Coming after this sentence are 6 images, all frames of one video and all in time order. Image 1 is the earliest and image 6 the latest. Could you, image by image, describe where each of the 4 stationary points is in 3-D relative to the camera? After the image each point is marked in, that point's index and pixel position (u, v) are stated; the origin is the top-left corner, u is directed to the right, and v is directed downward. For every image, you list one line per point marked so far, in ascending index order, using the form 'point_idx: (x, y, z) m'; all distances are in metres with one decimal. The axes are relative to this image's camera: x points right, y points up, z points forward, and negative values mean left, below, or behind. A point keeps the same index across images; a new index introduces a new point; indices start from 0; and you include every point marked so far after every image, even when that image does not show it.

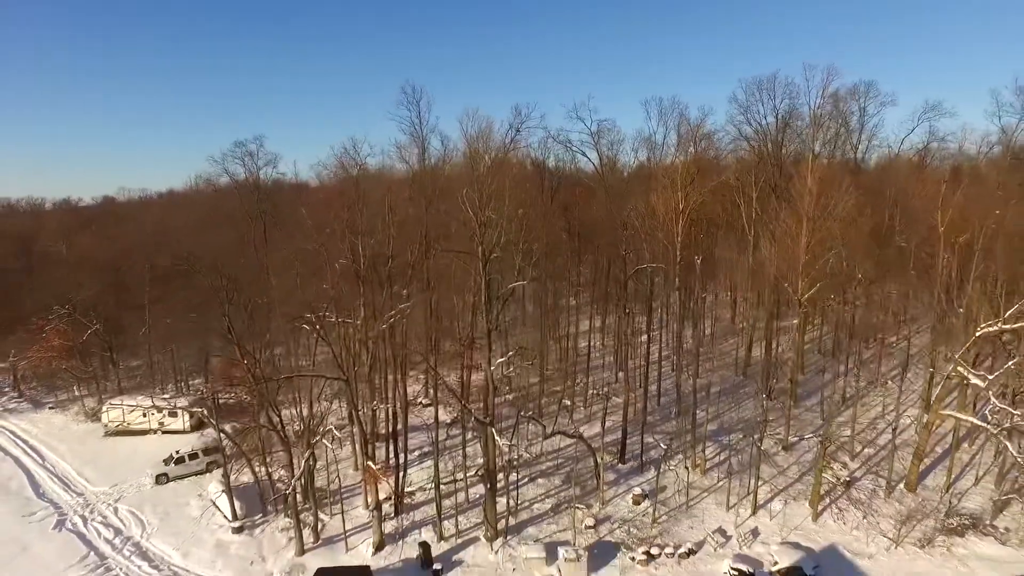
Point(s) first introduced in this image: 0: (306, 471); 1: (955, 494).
0: (-7.4, -6.6, +19.8) m
1: (+15.5, -7.2, +19.1) m
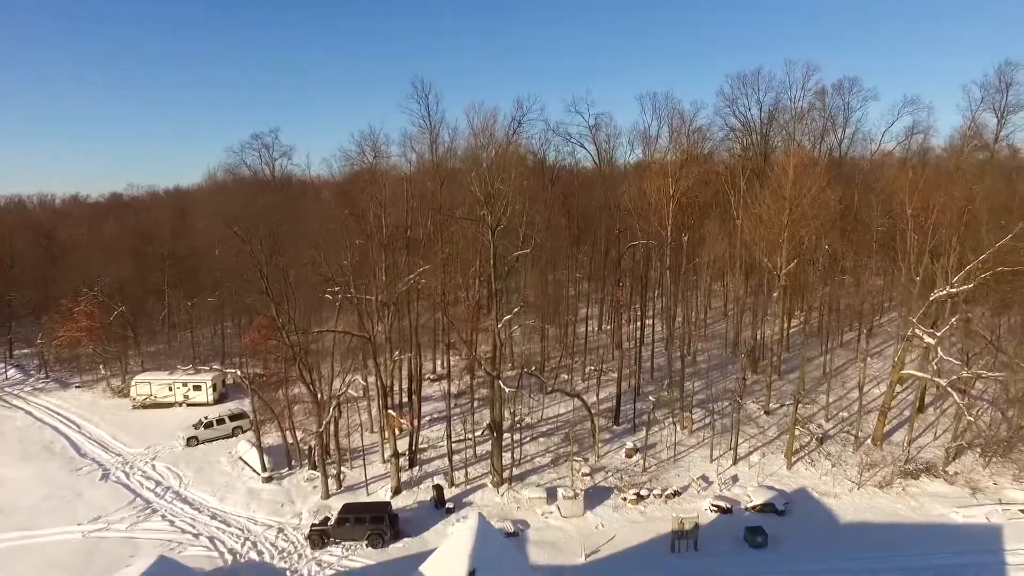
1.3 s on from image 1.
0: (-7.3, -5.5, +21.8) m
1: (+15.7, -6.1, +21.2) m
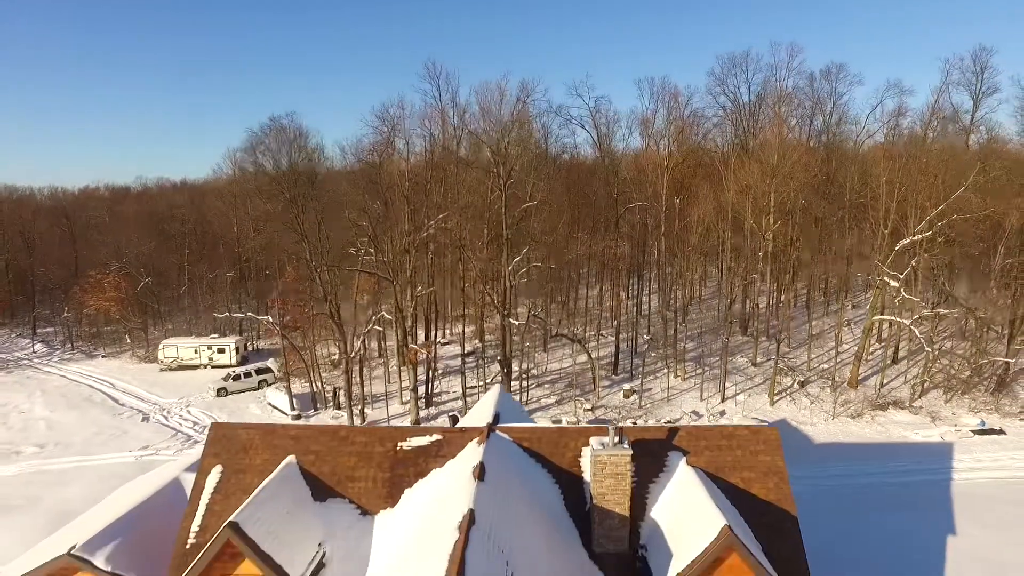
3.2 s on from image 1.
0: (-7.0, -3.6, +24.0) m
1: (+16.0, -4.2, +23.4) m
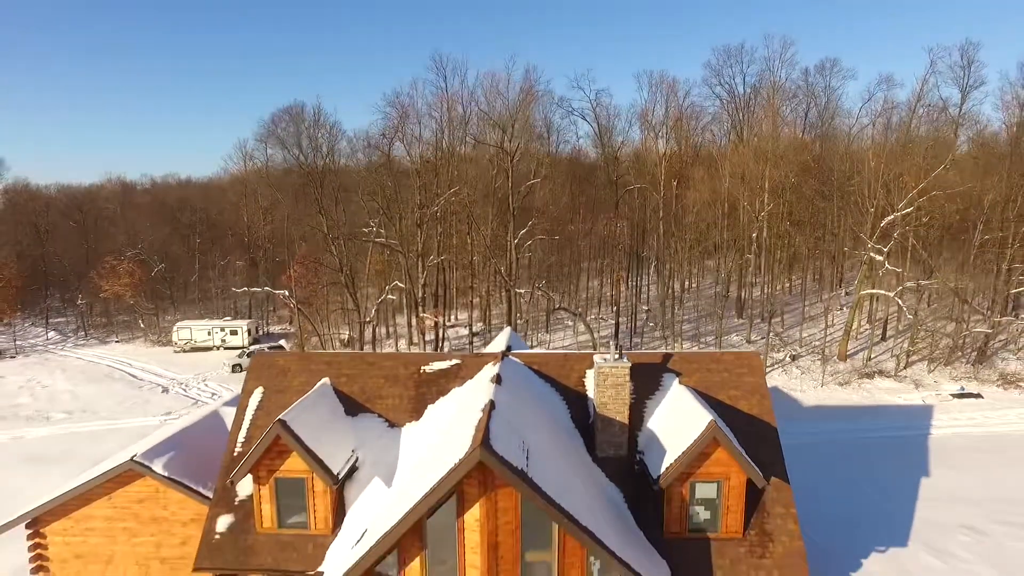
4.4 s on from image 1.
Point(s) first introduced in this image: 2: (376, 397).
0: (-6.7, -2.5, +25.1) m
1: (+16.2, -3.2, +24.5) m
2: (-2.6, -2.1, +10.5) m
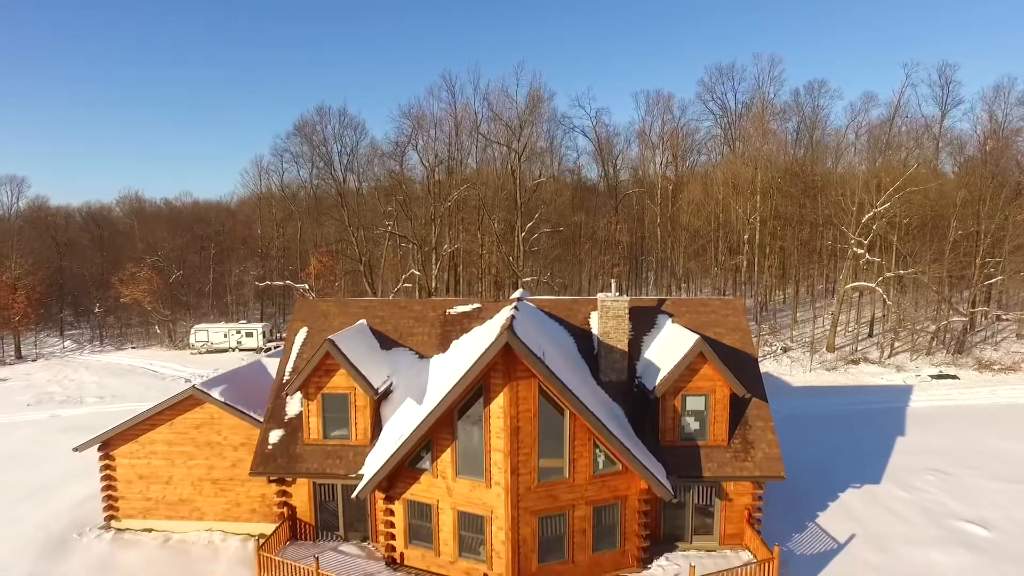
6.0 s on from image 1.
0: (-6.4, -2.2, +26.5) m
1: (+16.5, -2.9, +25.9) m
2: (-2.3, -1.0, +12.0) m
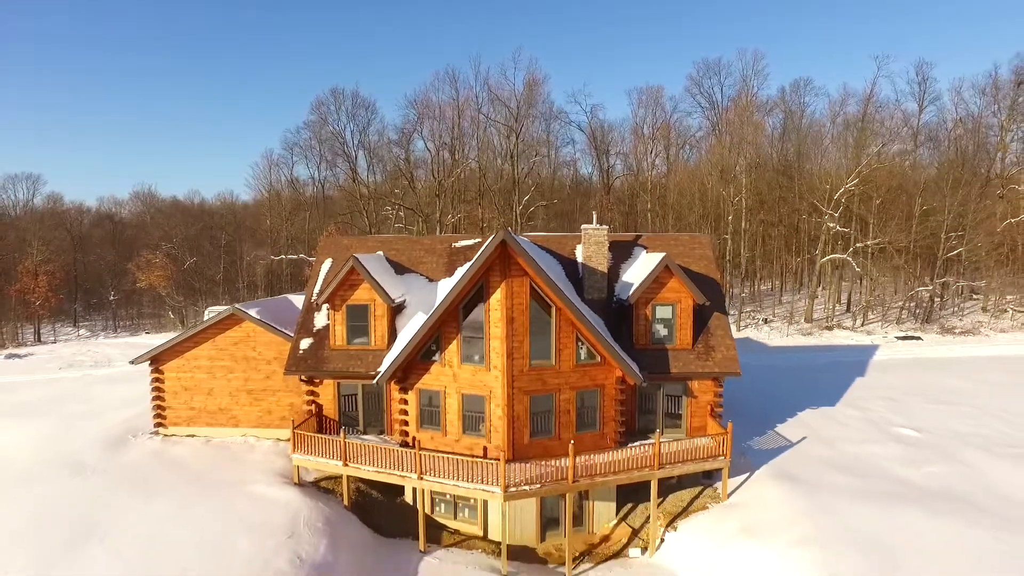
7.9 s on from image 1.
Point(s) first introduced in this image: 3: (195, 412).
0: (-6.5, -0.9, +28.4) m
1: (+16.4, -1.6, +27.7) m
2: (-2.4, +0.6, +13.9) m
3: (-8.1, -3.2, +13.9) m
